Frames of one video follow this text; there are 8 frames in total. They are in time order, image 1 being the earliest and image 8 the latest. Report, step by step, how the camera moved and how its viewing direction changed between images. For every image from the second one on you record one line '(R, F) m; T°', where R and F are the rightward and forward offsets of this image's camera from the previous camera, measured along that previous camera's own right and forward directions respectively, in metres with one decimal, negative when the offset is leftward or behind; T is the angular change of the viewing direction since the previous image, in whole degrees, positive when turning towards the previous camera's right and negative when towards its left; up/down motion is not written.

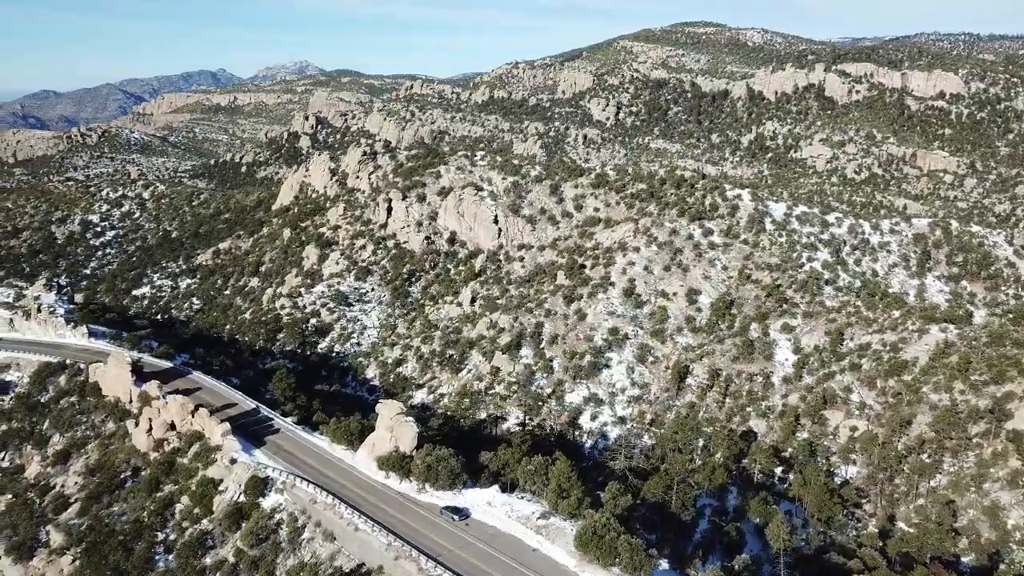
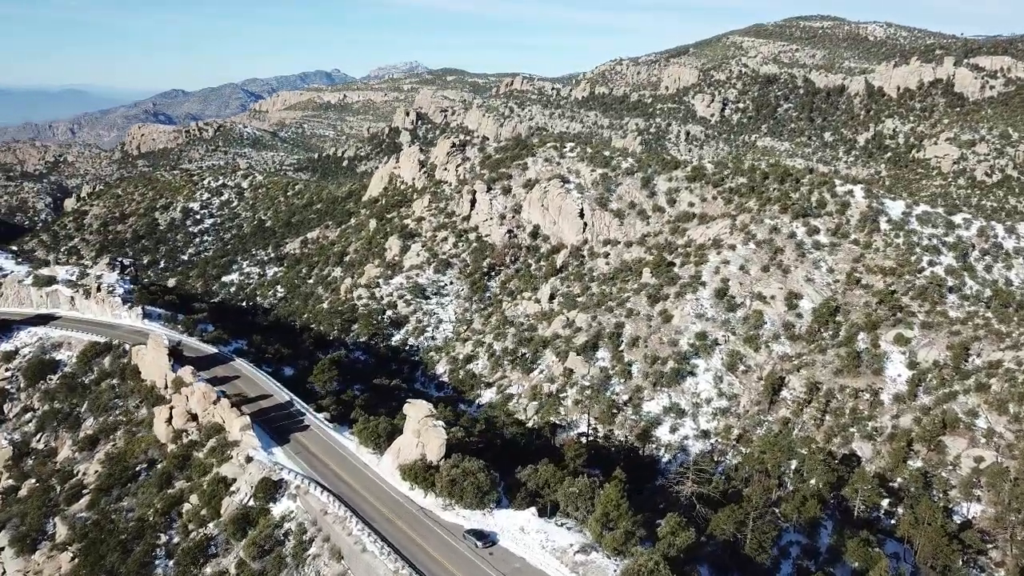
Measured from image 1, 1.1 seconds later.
(+1.4, +4.0) m; -7°
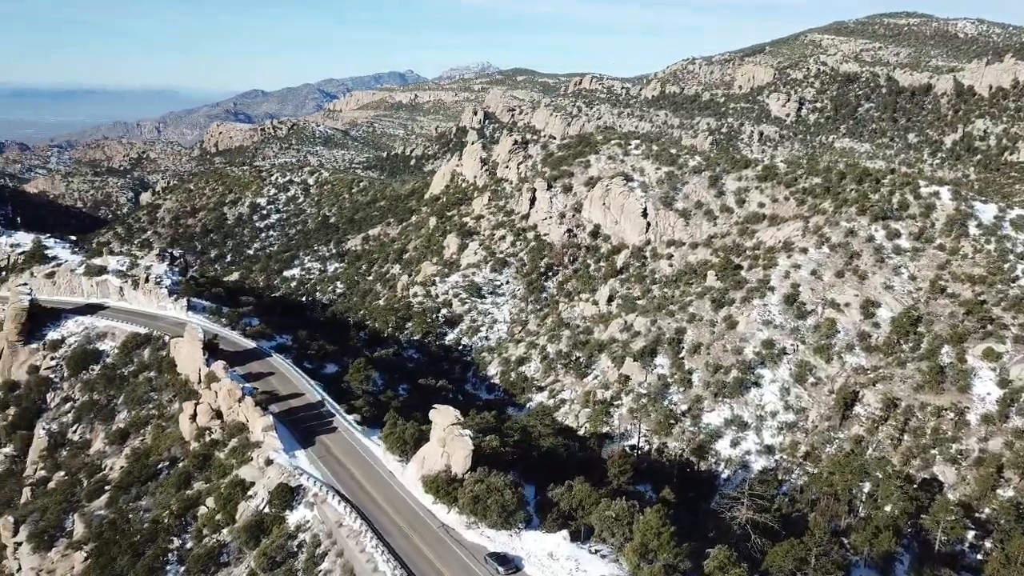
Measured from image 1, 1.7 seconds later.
(+0.8, +2.1) m; -5°
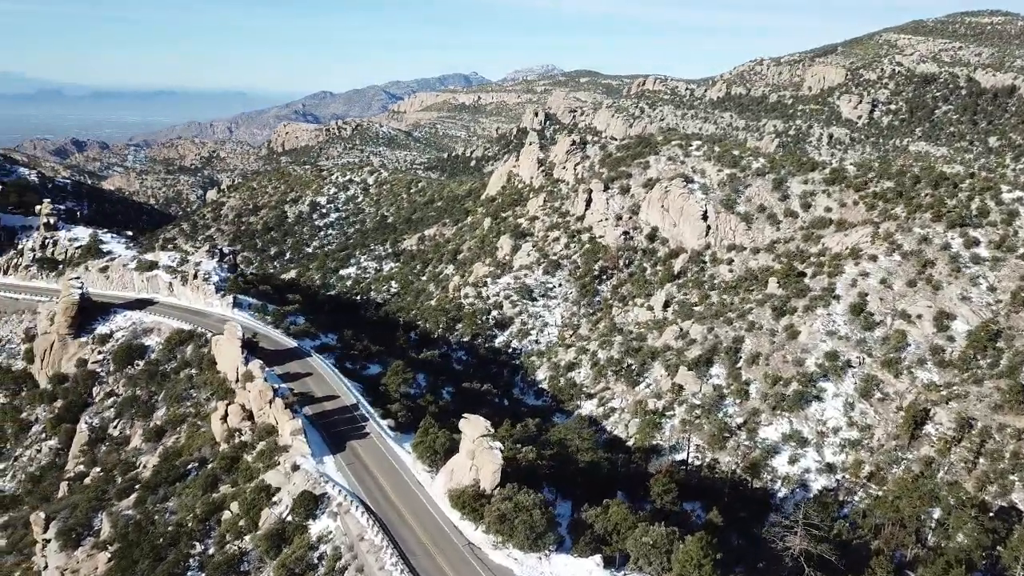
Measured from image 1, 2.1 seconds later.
(+0.6, +1.4) m; -4°
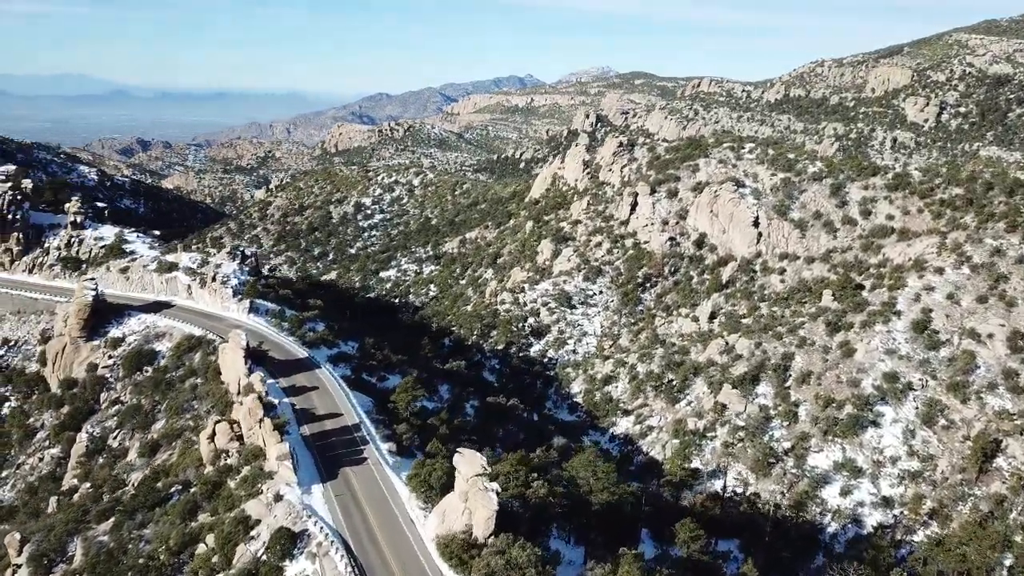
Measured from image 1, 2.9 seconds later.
(+1.1, +2.6) m; -4°
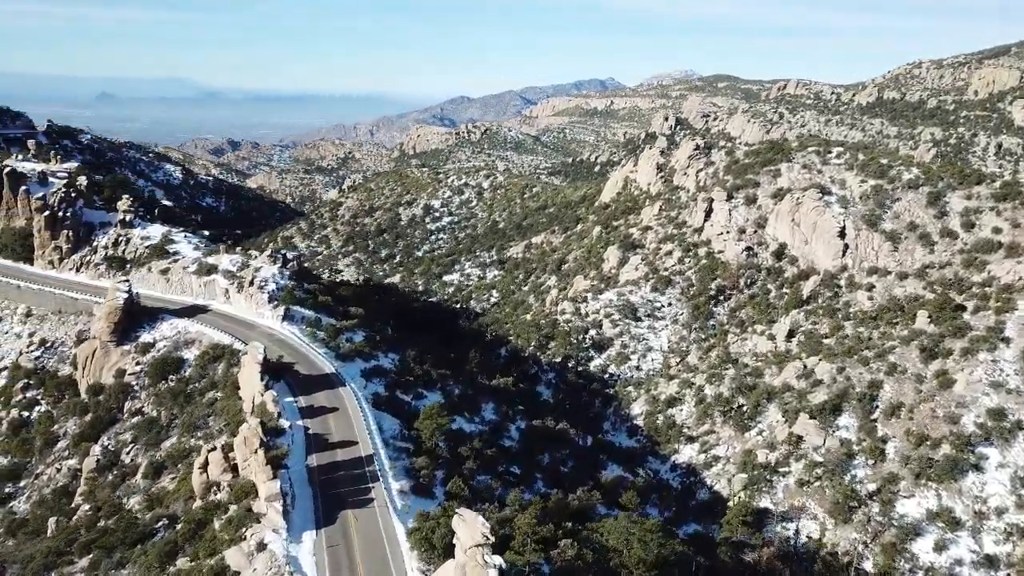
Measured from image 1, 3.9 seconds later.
(+1.1, +3.4) m; -5°
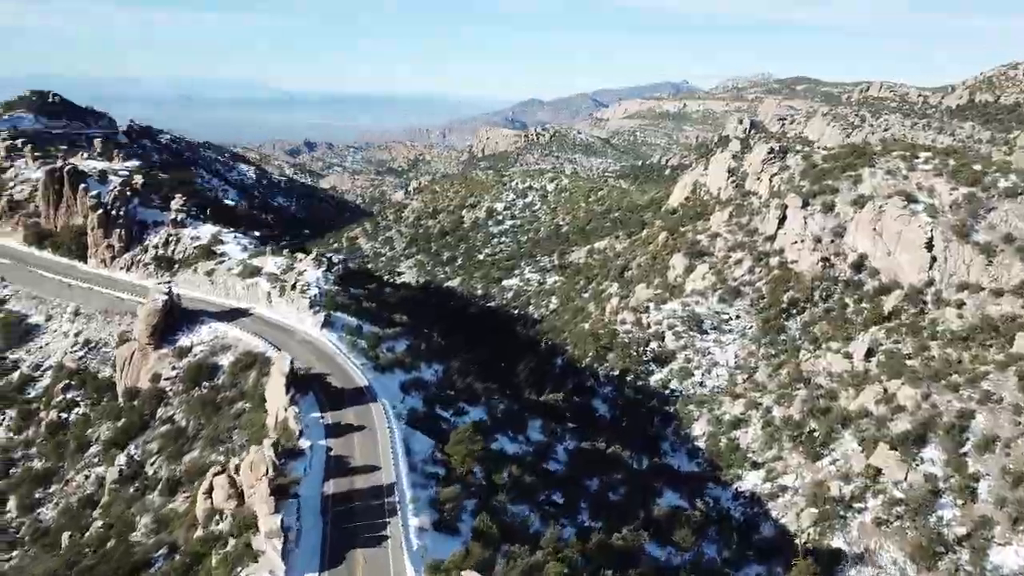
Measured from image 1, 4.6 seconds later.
(+0.7, +2.4) m; -5°
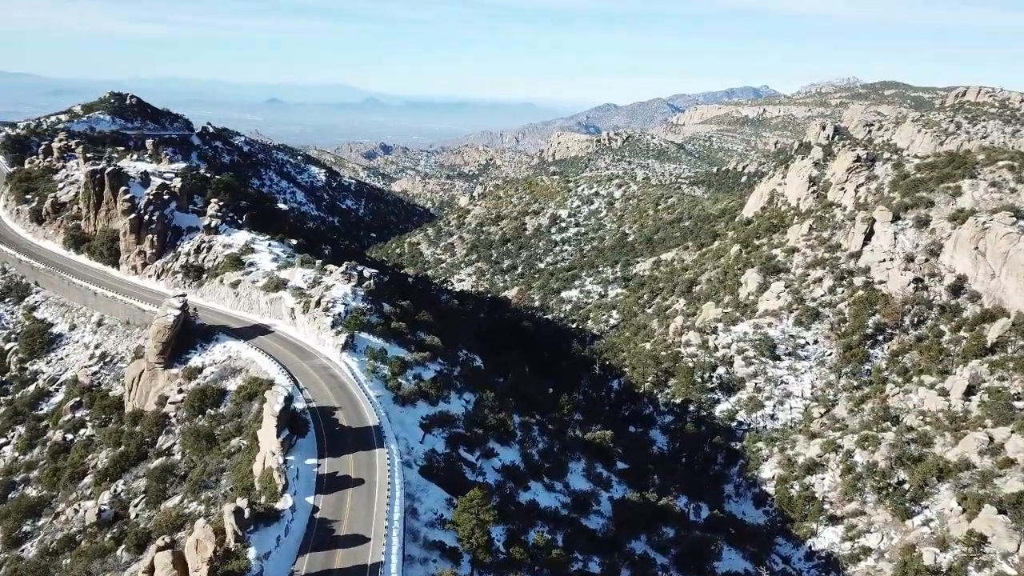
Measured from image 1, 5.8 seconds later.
(+1.1, +4.2) m; -5°
